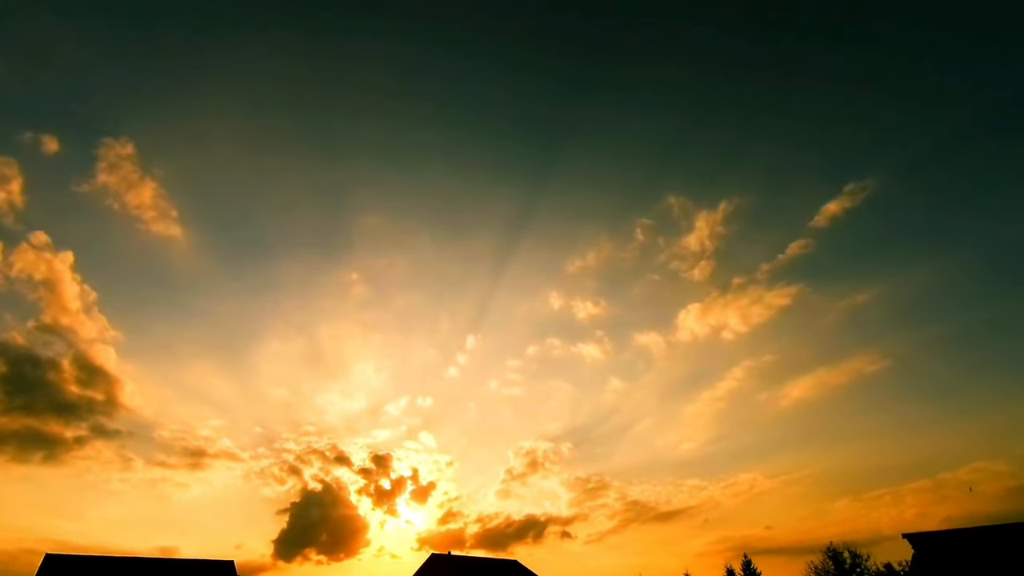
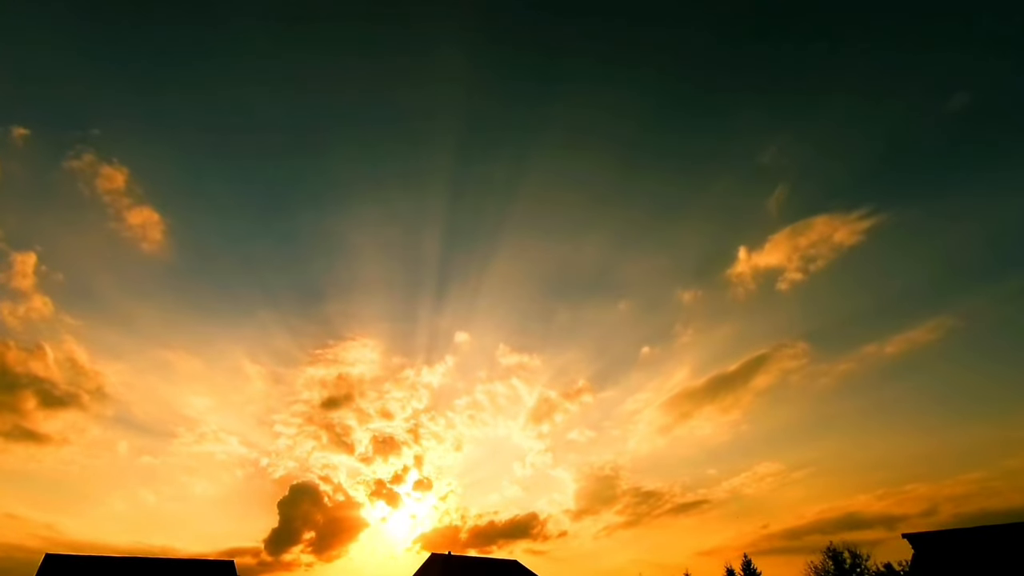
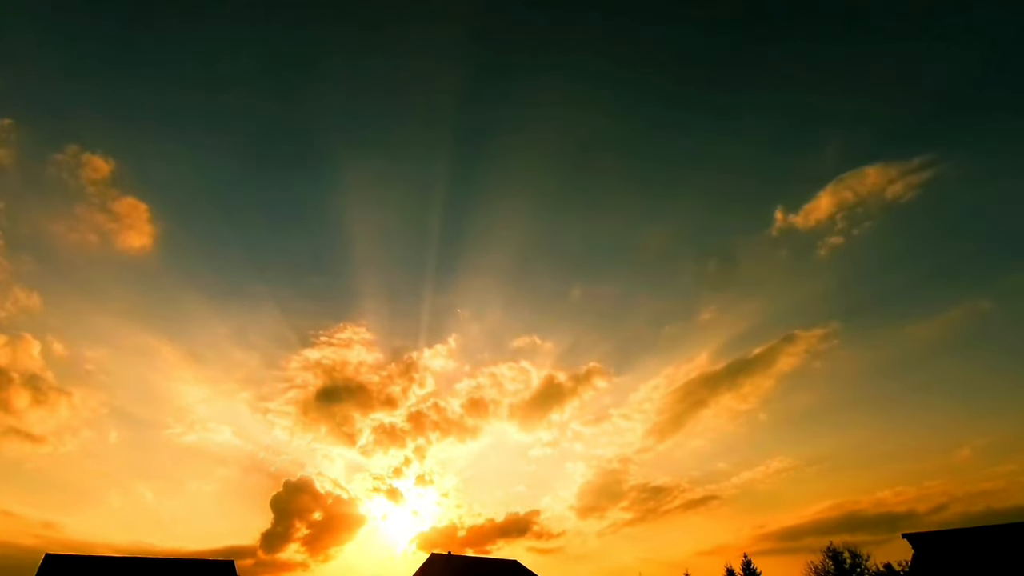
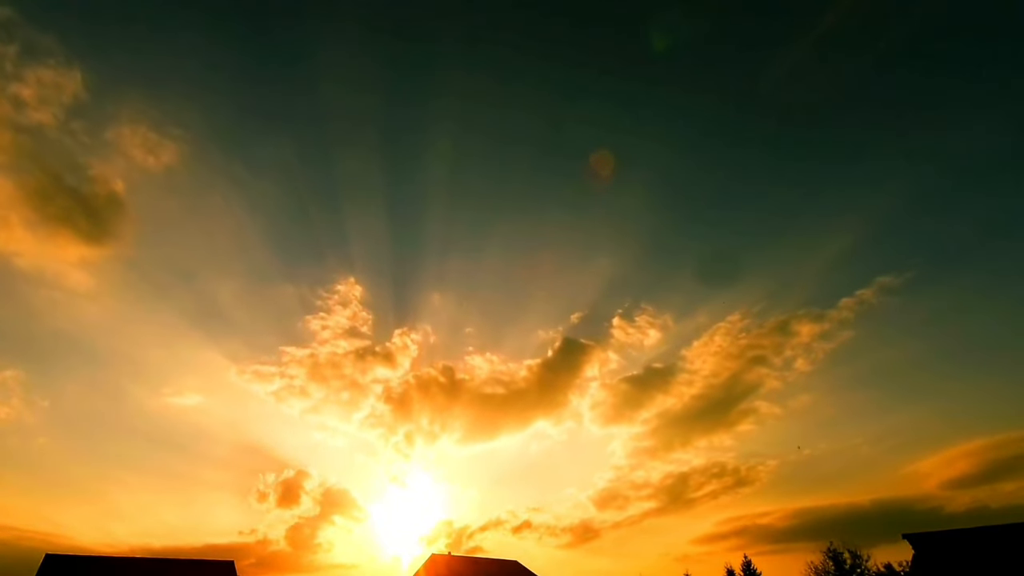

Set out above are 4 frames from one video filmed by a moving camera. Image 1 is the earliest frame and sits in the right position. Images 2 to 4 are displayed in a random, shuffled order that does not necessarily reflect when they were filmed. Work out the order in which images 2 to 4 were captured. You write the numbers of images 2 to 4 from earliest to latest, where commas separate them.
2, 3, 4
